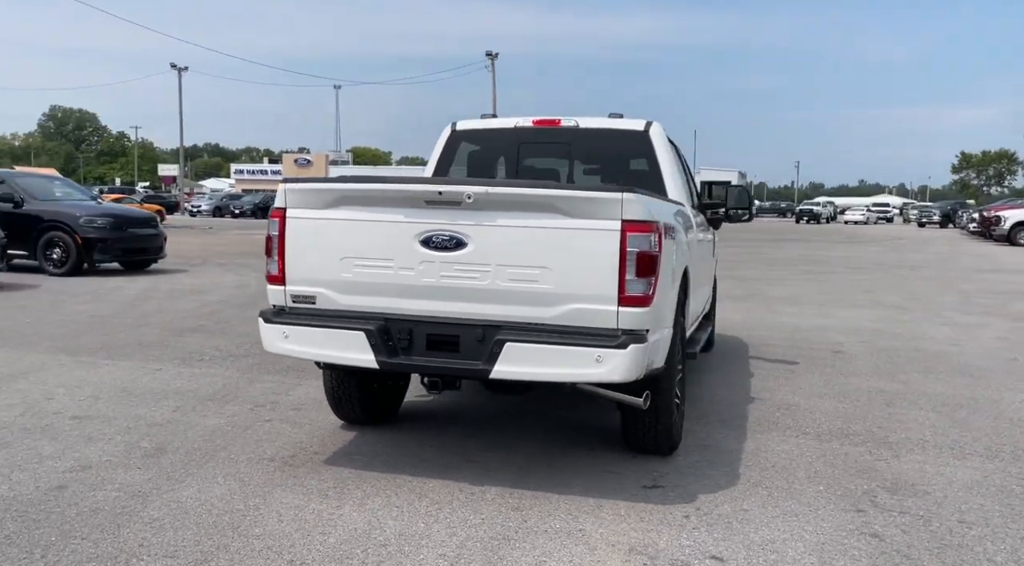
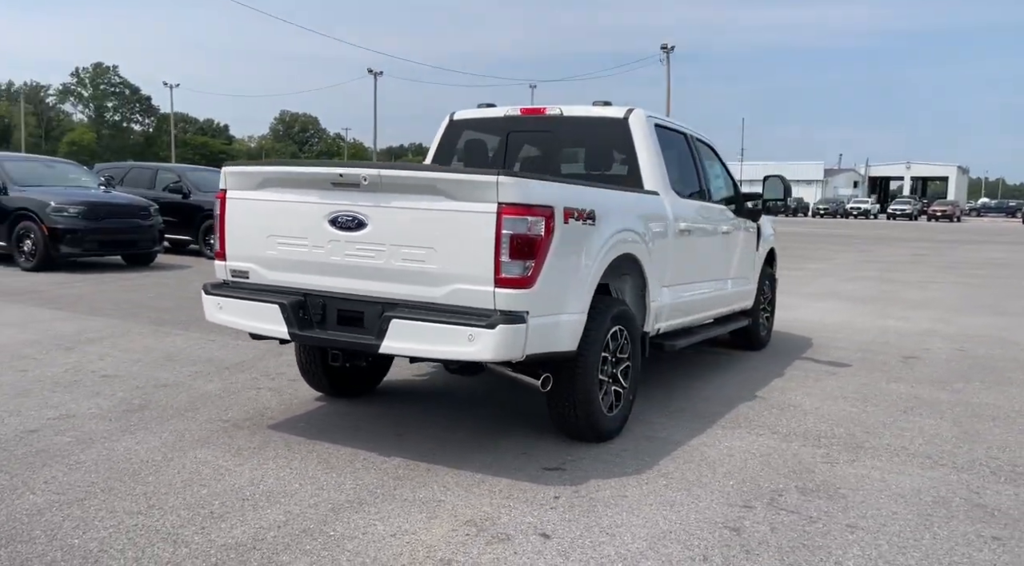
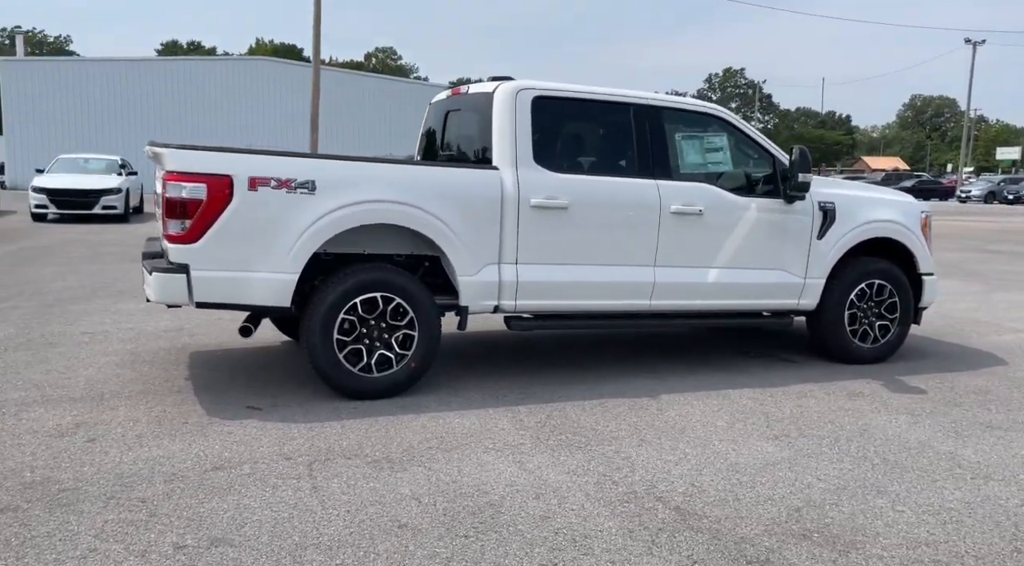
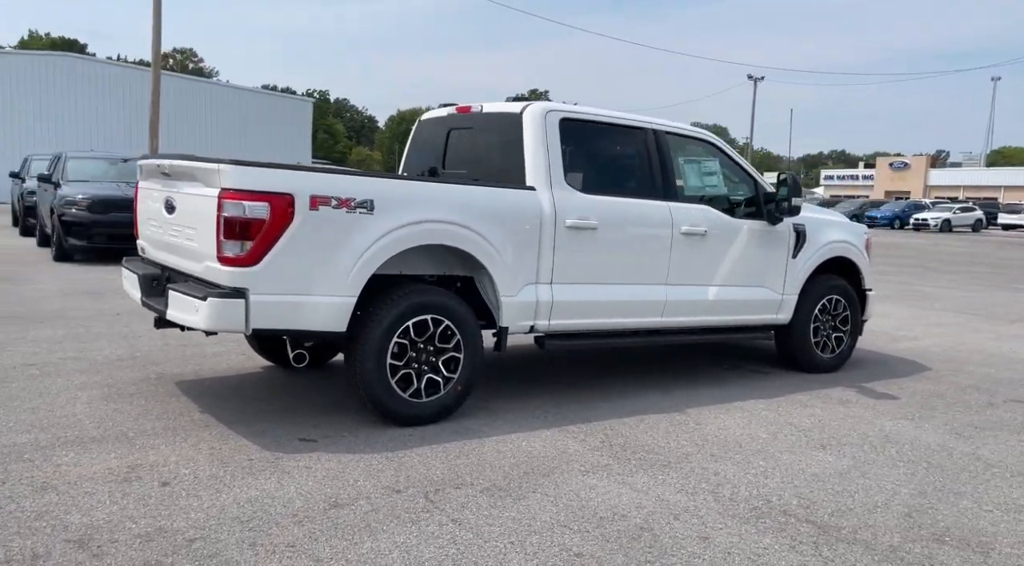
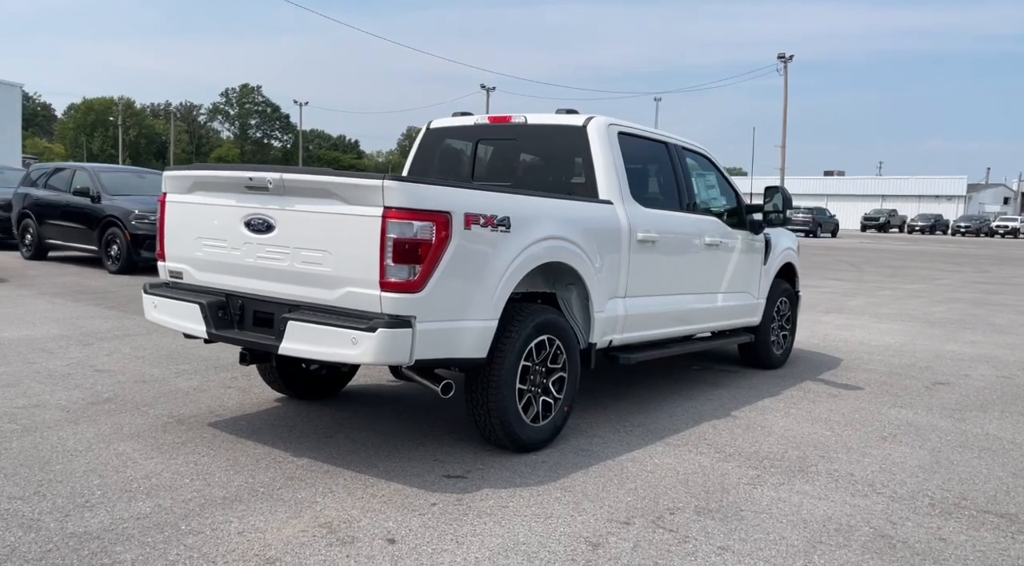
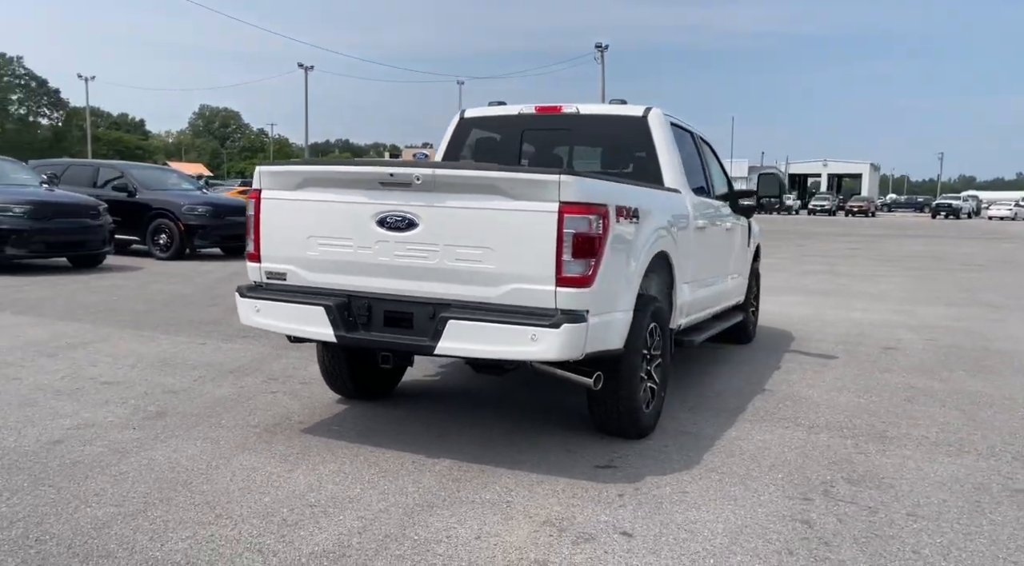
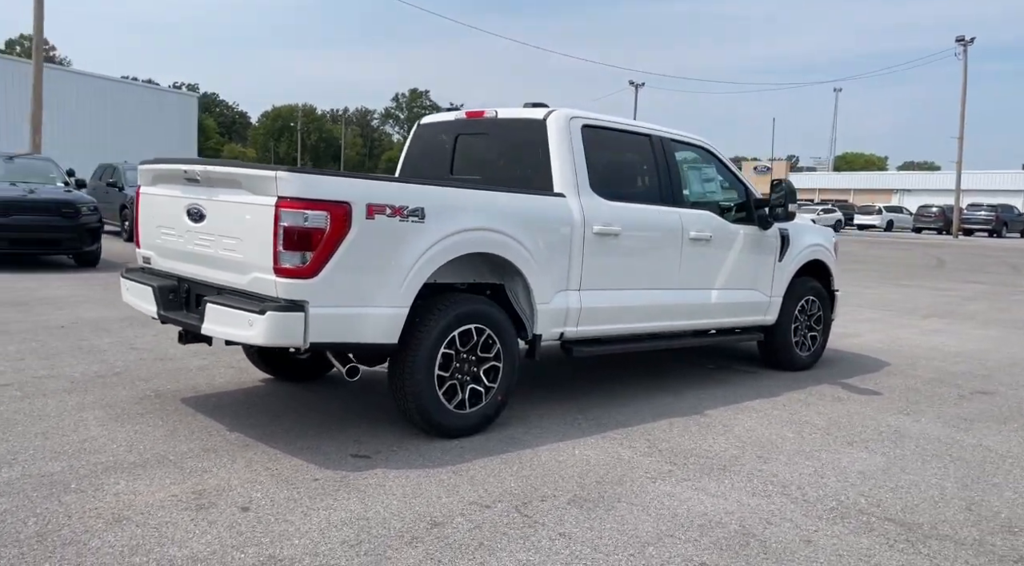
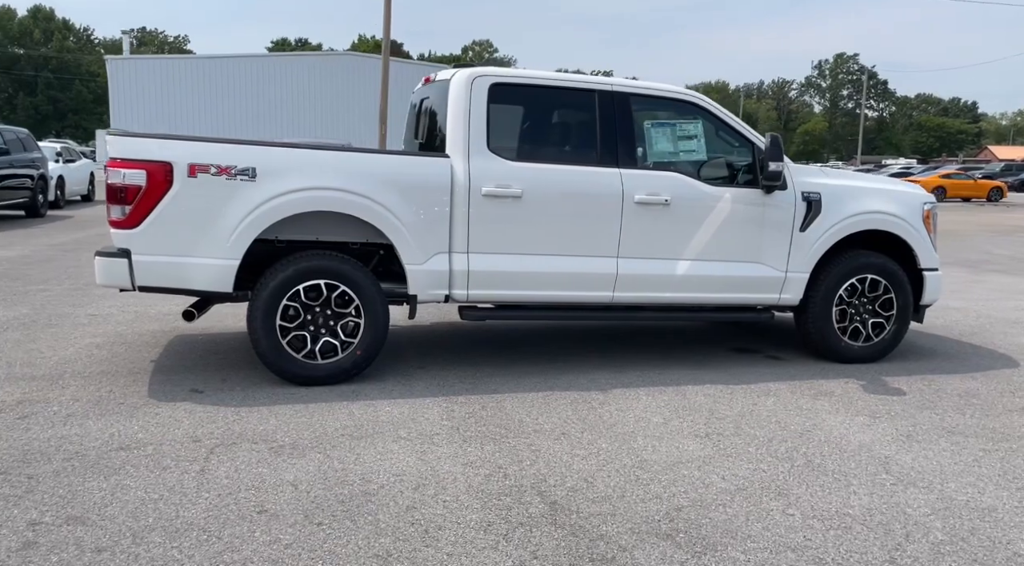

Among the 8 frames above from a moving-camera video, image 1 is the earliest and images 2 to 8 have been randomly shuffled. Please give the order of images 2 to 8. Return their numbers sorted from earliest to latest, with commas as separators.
6, 2, 5, 7, 4, 3, 8
